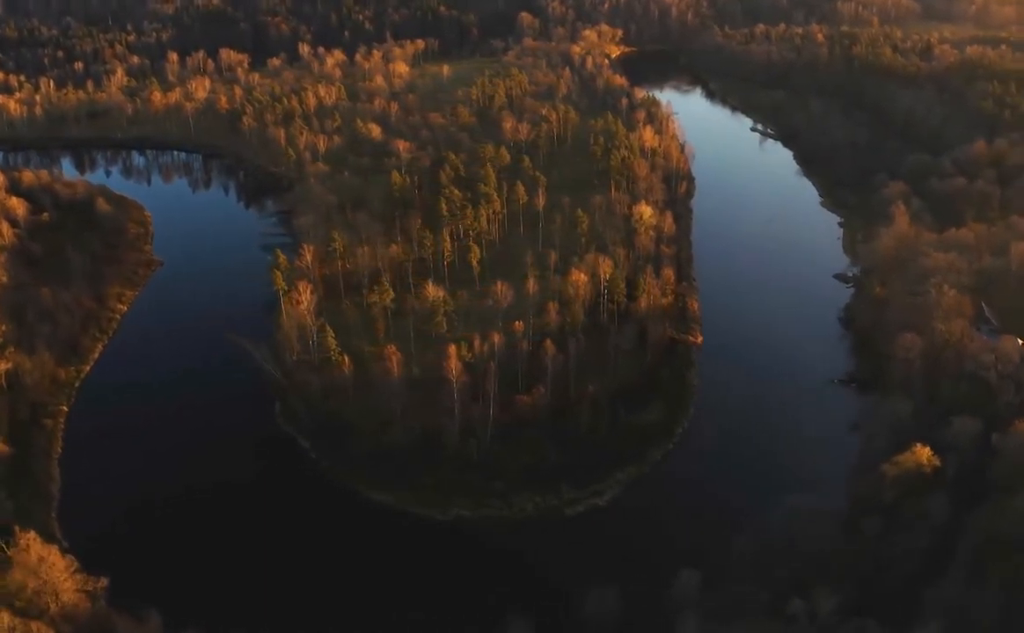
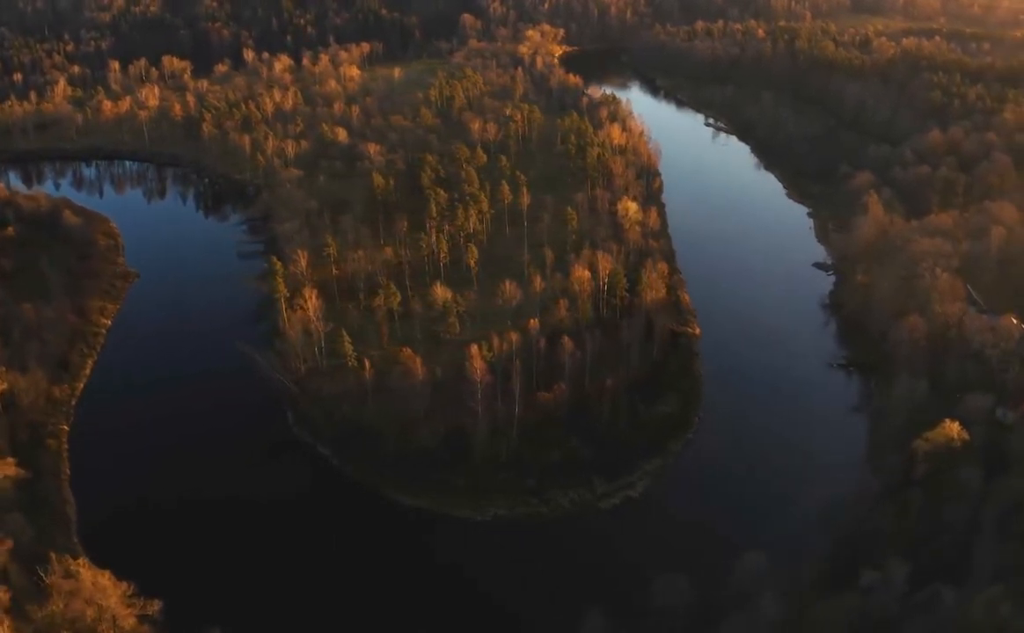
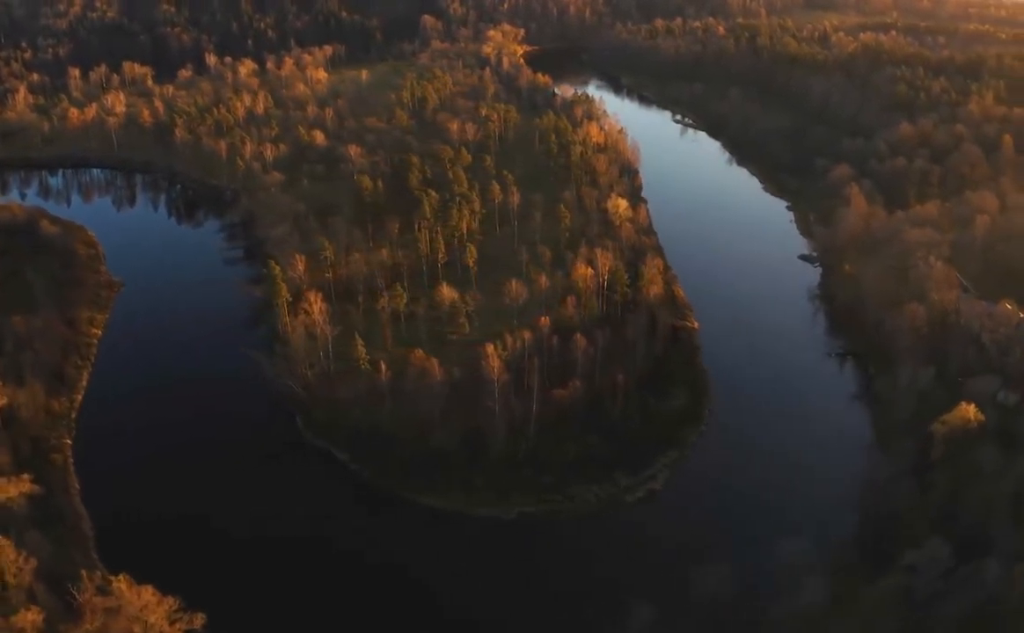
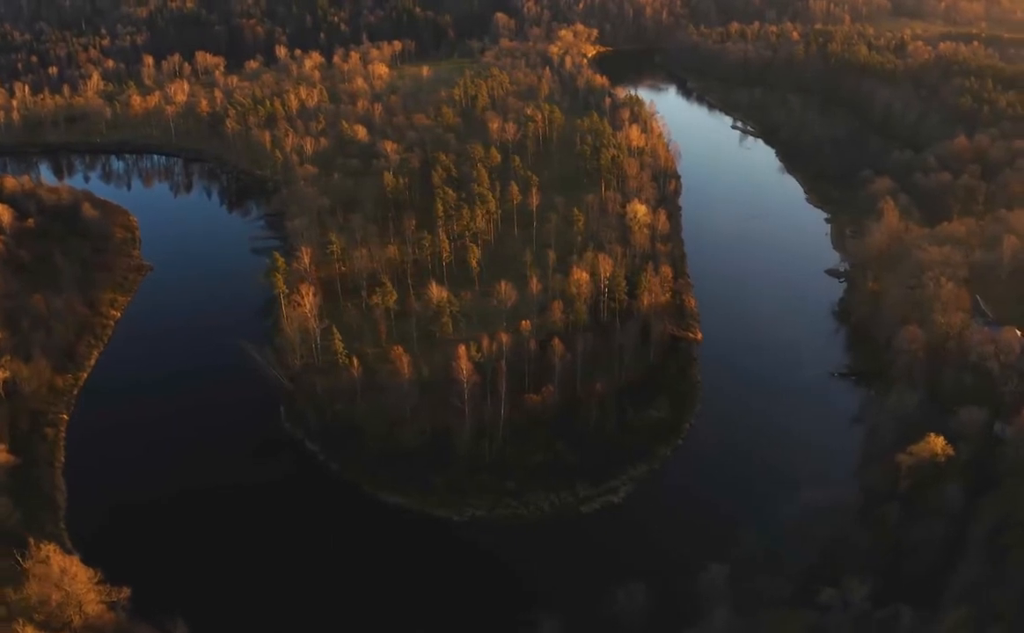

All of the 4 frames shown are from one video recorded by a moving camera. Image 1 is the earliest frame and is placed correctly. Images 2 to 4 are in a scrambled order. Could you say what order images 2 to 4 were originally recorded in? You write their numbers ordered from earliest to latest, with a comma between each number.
4, 2, 3
